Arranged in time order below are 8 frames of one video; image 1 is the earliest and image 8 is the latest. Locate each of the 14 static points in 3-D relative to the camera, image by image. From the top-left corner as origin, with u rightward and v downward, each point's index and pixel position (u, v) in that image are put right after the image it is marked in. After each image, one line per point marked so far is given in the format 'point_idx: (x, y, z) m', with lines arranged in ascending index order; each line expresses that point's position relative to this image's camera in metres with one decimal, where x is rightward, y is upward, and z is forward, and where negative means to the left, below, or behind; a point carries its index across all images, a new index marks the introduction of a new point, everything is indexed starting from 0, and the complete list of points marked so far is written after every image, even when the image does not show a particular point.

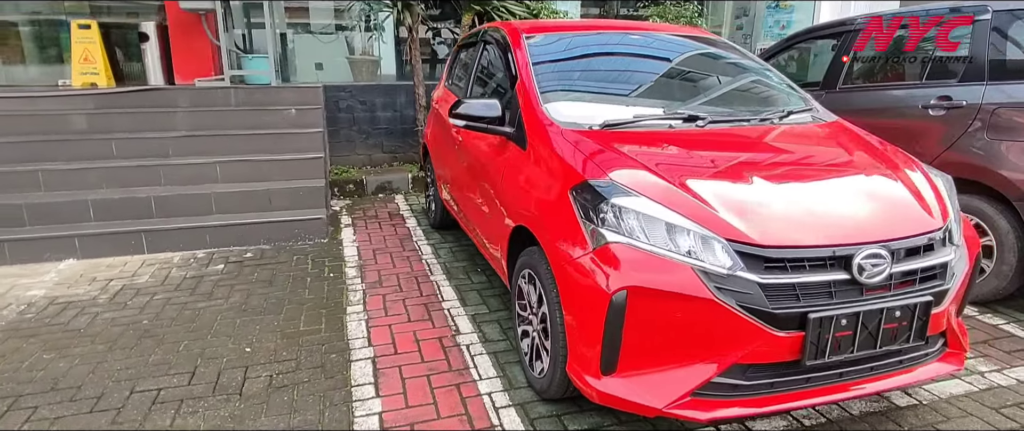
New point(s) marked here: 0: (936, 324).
0: (+1.6, -0.4, +2.1) m
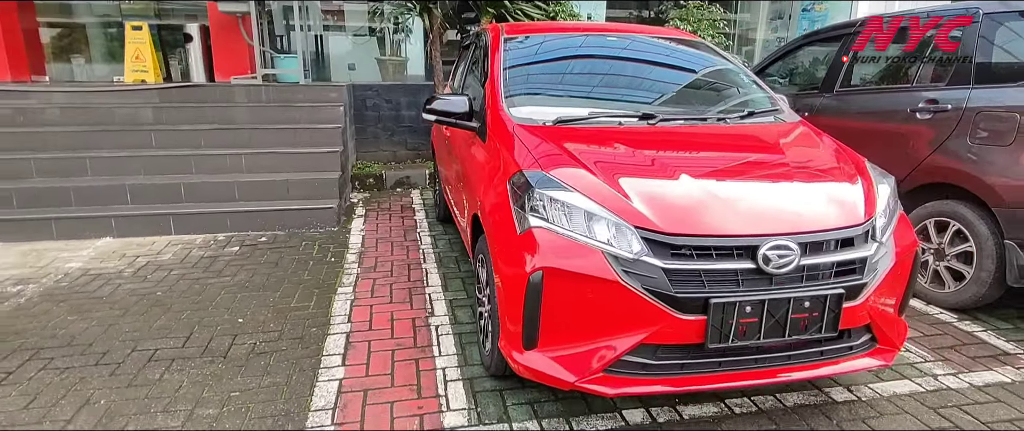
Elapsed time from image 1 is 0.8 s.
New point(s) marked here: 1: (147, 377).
0: (+1.3, -0.4, +2.2) m
1: (-1.8, -0.8, +2.8) m
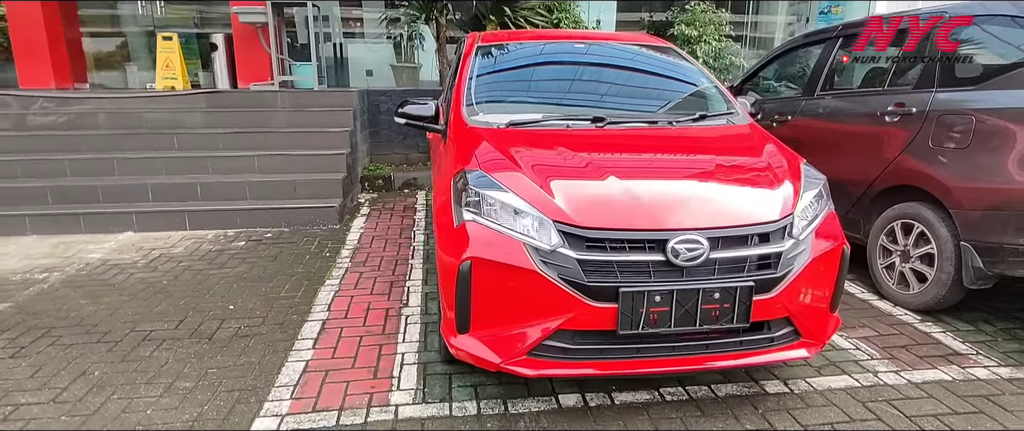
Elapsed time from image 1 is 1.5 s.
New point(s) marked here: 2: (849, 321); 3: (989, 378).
0: (+1.0, -0.4, +2.3) m
1: (-2.0, -0.7, +3.1) m
2: (+2.0, -0.6, +3.4) m
3: (+2.3, -0.8, +2.8) m
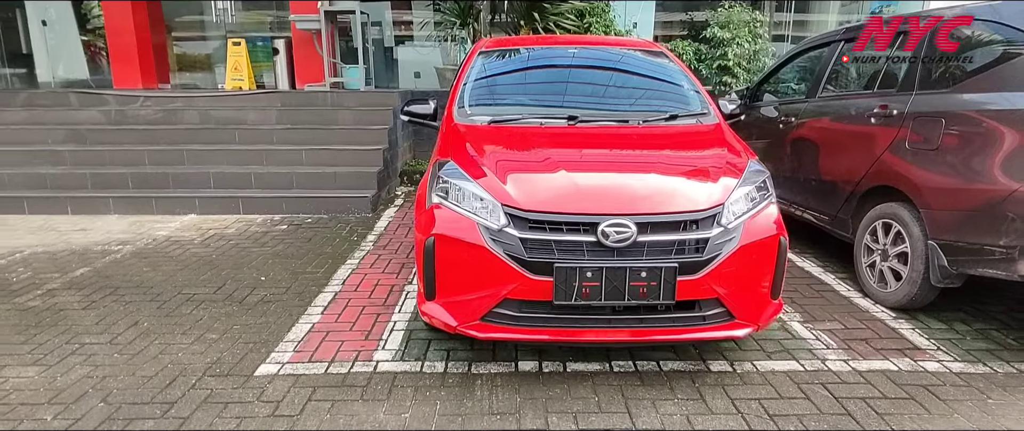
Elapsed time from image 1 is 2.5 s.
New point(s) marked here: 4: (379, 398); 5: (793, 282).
0: (+0.8, -0.3, +2.6) m
1: (-2.1, -0.6, +3.7) m
2: (+1.9, -0.6, +3.5) m
3: (+2.1, -0.8, +2.9) m
4: (-0.6, -0.8, +2.7) m
5: (+2.0, -0.5, +4.1) m
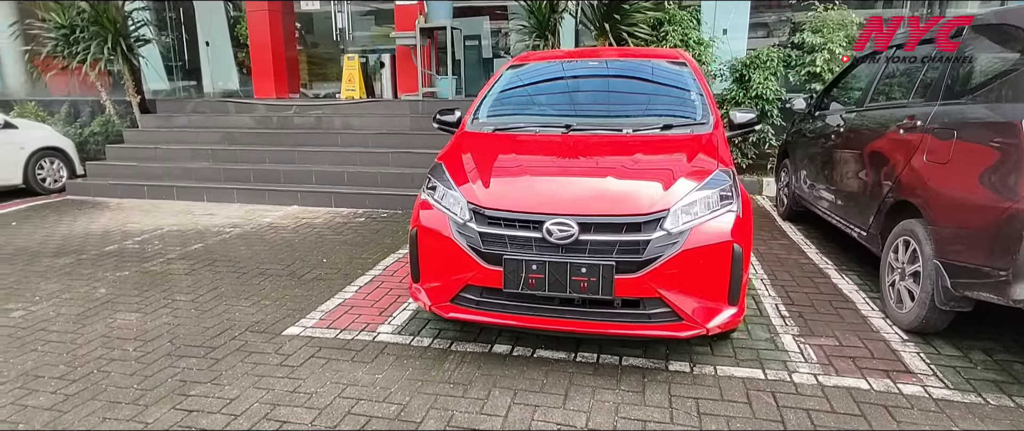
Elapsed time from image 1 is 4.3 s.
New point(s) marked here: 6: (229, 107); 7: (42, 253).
0: (+0.6, -0.3, +2.7) m
1: (-2.0, -0.5, +4.5) m
2: (+1.8, -0.7, +3.4) m
3: (+1.9, -0.9, +2.8) m
4: (-0.8, -0.8, +3.2) m
5: (+2.1, -0.6, +4.0) m
6: (-4.5, +1.7, +9.2) m
7: (-4.3, -0.3, +5.3) m
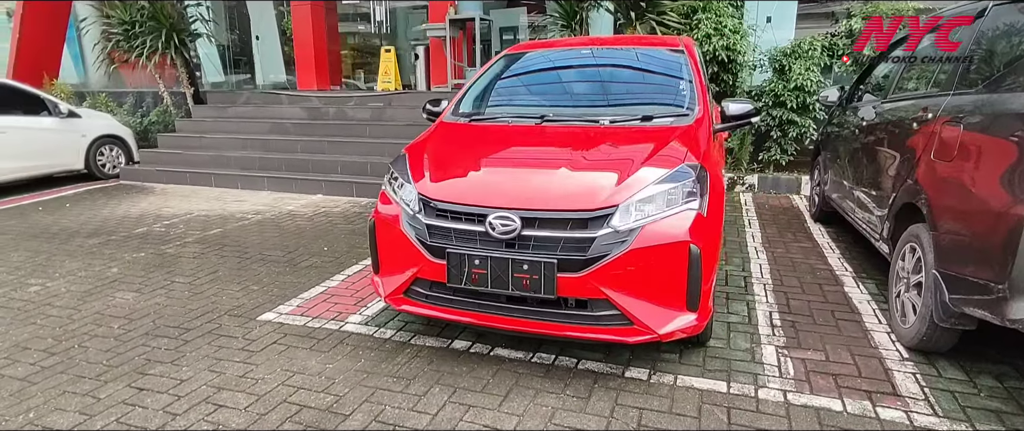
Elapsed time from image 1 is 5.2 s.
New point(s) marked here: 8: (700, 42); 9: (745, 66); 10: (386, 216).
0: (+0.3, -0.3, +2.6) m
1: (-2.1, -0.4, +4.6) m
2: (+1.6, -0.7, +3.1) m
3: (+1.6, -0.9, +2.5) m
4: (-1.0, -0.7, +3.2) m
5: (+1.9, -0.6, +3.6) m
6: (-3.9, +1.9, +9.5) m
7: (-4.3, -0.2, +5.7) m
8: (+2.3, +2.1, +7.0) m
9: (+2.9, +1.9, +7.2) m
10: (-0.7, 0.0, +3.0) m
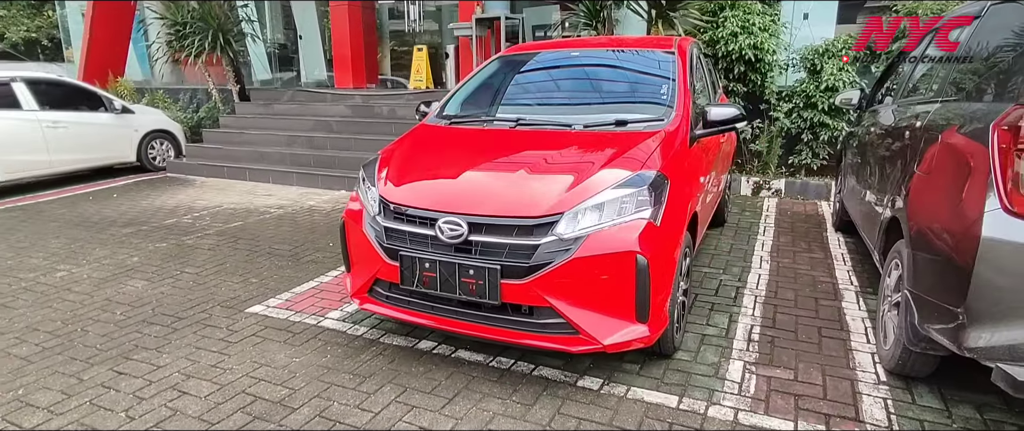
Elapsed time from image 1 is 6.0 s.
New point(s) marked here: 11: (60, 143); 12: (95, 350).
0: (+0.1, -0.4, +2.6) m
1: (-2.1, -0.4, +4.8) m
2: (+1.4, -0.8, +3.0) m
3: (+1.3, -0.9, +2.3) m
4: (-1.2, -0.7, +3.3) m
5: (+1.7, -0.6, +3.5) m
6: (-3.4, +2.0, +9.9) m
7: (-4.2, -0.1, +6.1) m
8: (+2.5, +2.0, +6.8) m
9: (+3.1, +1.8, +6.9) m
10: (-0.9, 0.0, +3.1) m
11: (-6.2, +1.0, +7.9) m
12: (-2.3, -0.8, +3.3) m
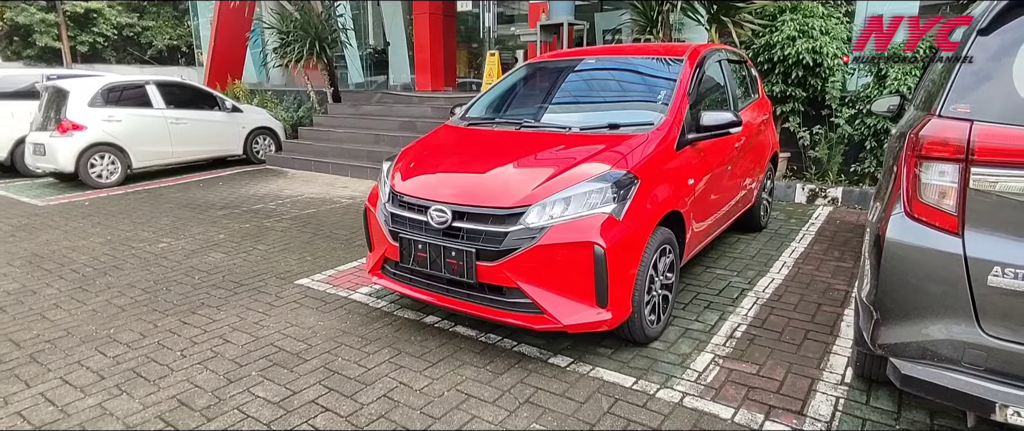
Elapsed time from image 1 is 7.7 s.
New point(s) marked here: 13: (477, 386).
0: (-0.1, -0.3, +2.9) m
1: (-1.8, -0.2, +5.5) m
2: (+1.3, -0.8, +3.1) m
3: (+1.1, -0.9, +2.5) m
4: (-1.2, -0.6, +3.8) m
5: (+1.7, -0.7, +3.5) m
6: (-2.2, +2.2, +10.7) m
7: (-3.7, +0.1, +7.1) m
8: (+3.1, +2.0, +6.7) m
9: (+3.8, +1.7, +6.7) m
10: (-0.9, +0.1, +3.6) m
11: (-5.3, +1.3, +9.3) m
12: (-2.3, -0.6, +4.0) m
13: (-0.2, -0.8, +2.9) m
